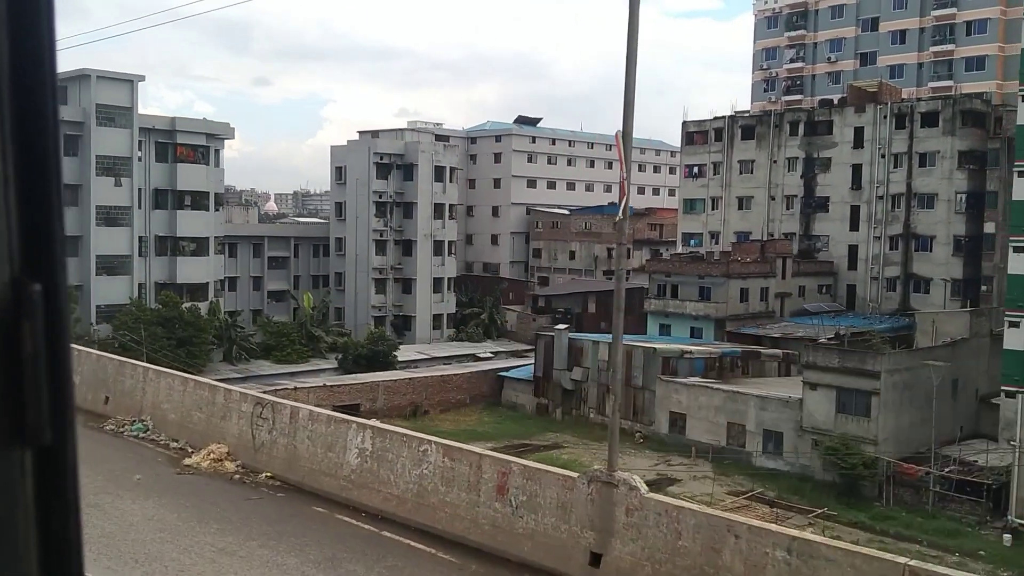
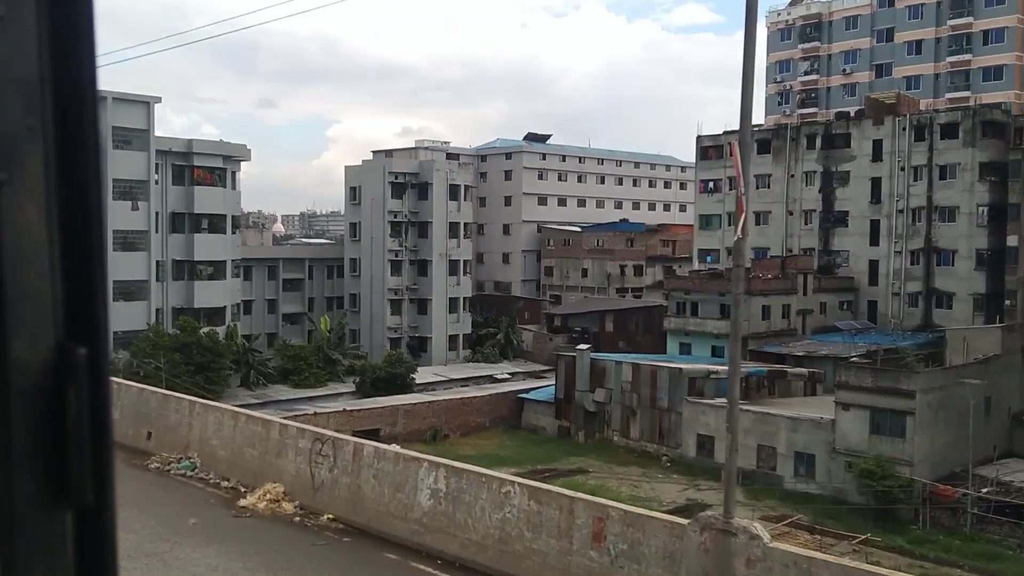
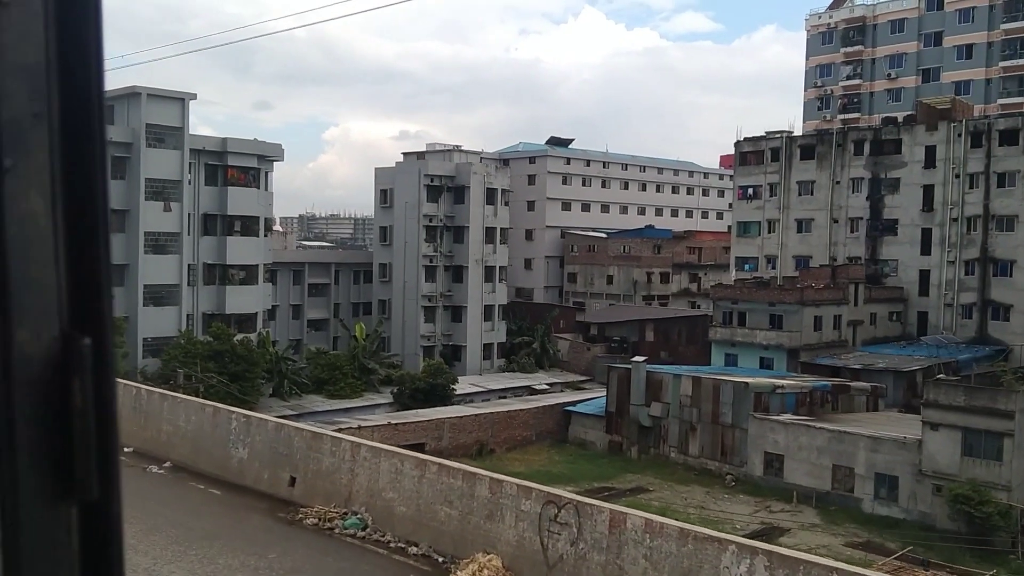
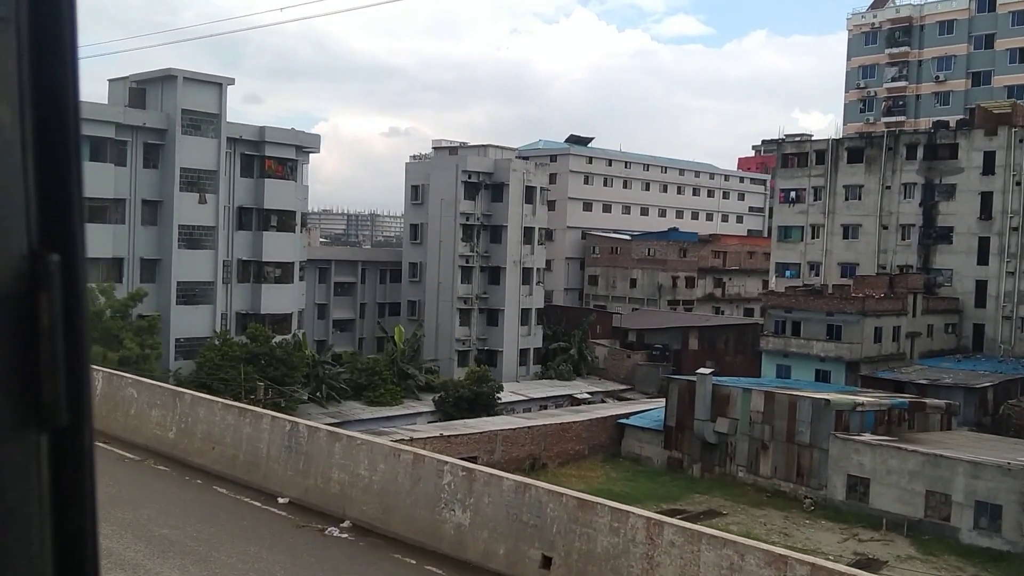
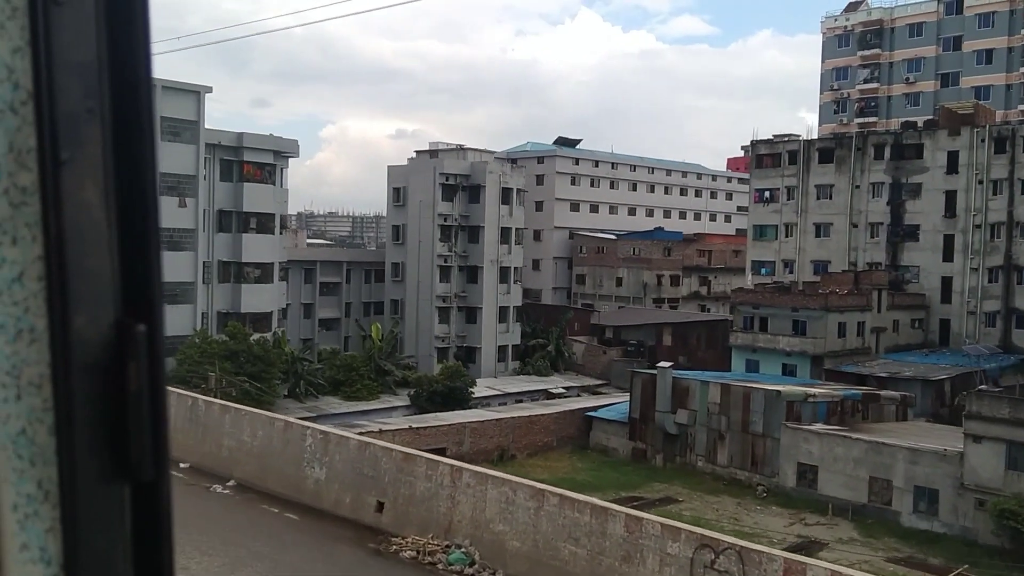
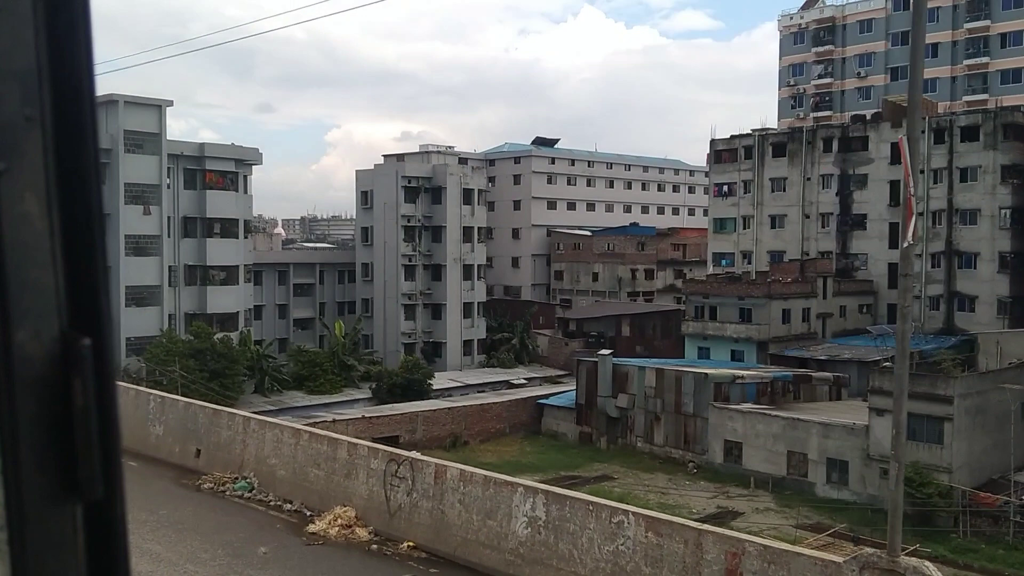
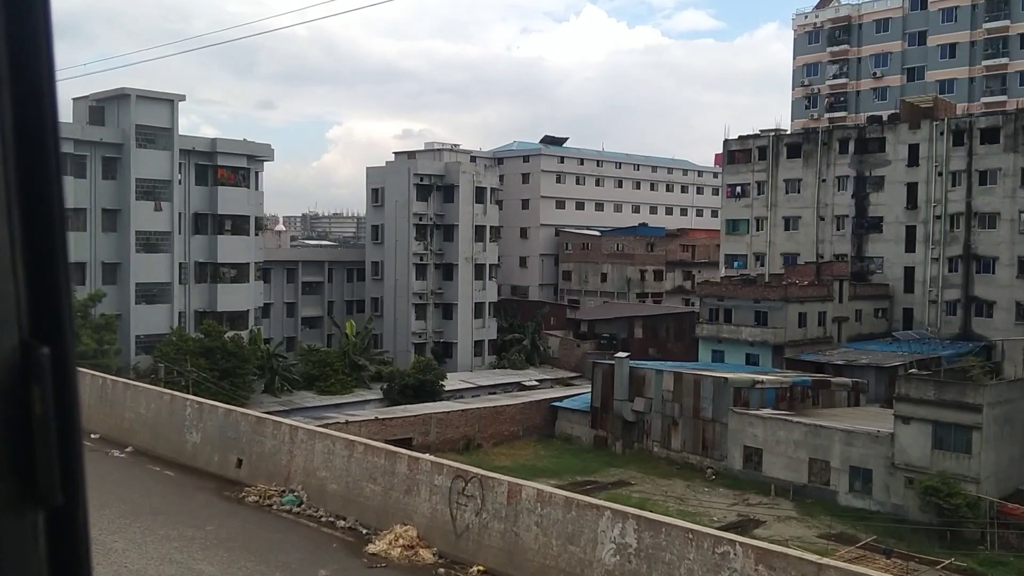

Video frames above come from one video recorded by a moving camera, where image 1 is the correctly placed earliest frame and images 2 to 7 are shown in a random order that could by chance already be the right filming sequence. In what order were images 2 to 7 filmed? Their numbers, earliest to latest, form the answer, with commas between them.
2, 6, 7, 3, 5, 4
